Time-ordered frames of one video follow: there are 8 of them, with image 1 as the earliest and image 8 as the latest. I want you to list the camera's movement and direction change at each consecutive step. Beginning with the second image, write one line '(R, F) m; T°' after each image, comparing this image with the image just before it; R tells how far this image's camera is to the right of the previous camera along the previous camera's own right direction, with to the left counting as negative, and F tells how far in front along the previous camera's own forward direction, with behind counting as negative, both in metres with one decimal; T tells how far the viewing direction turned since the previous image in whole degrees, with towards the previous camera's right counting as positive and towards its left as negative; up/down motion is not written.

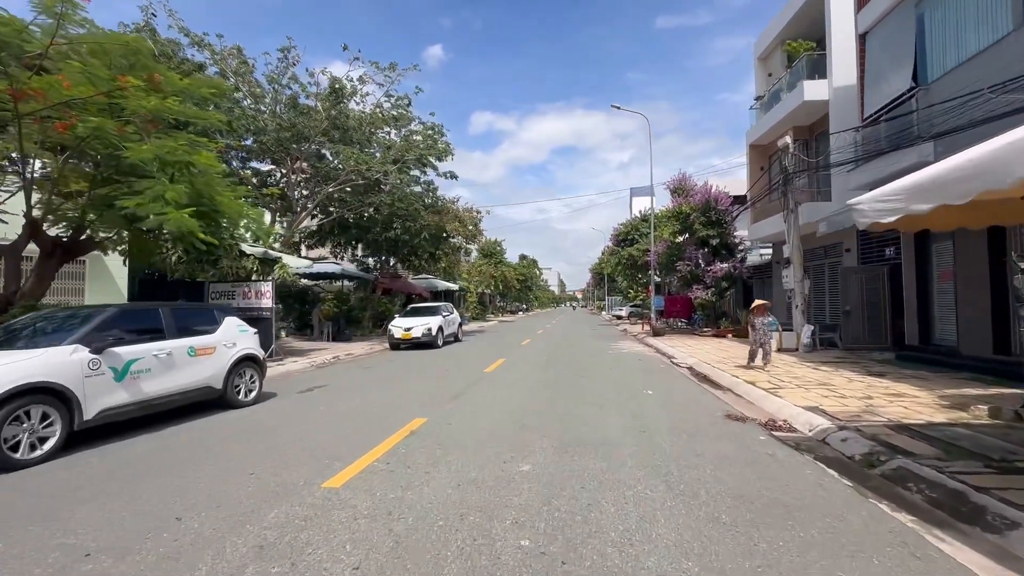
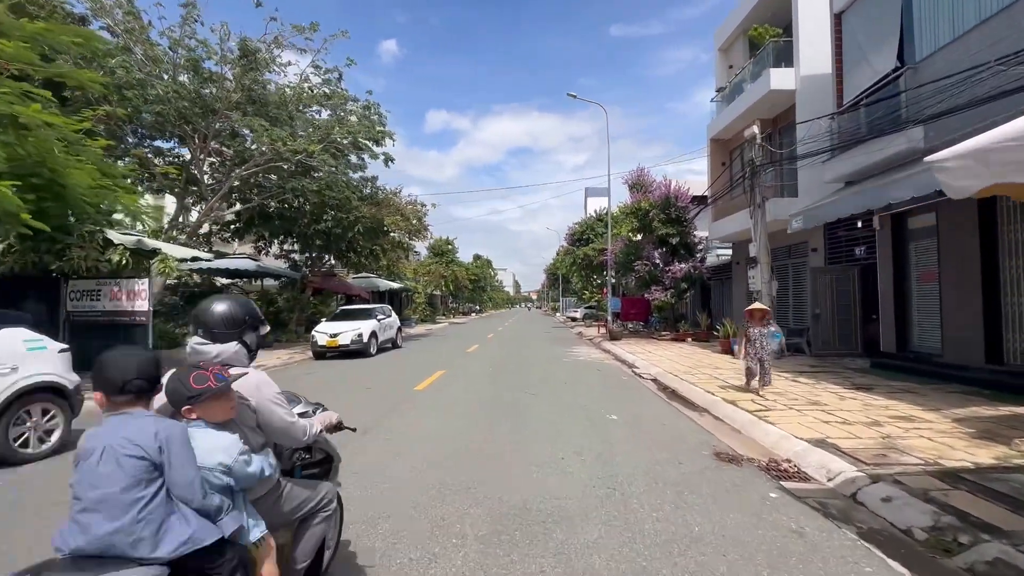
(+0.4, +2.2) m; +5°
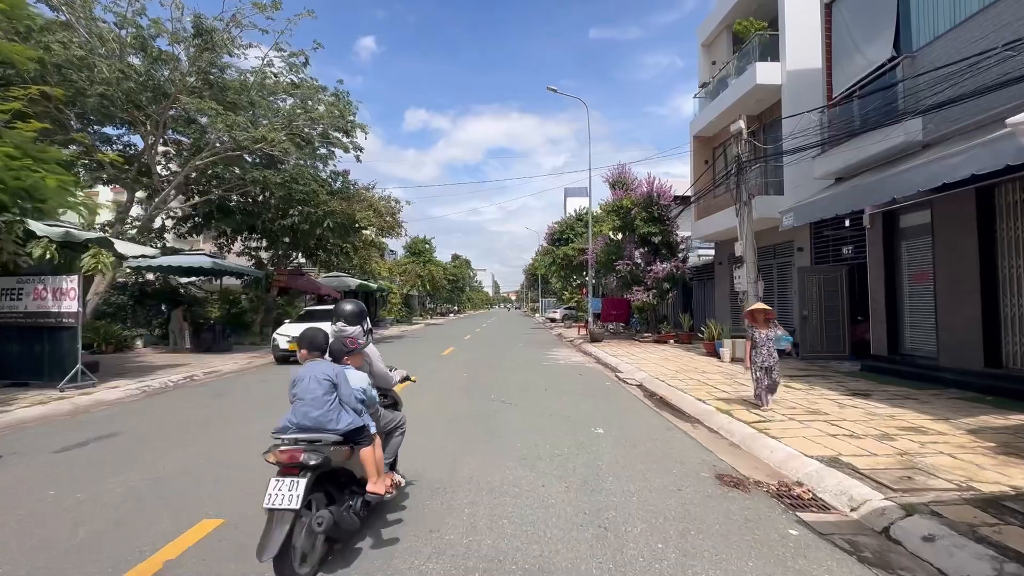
(+0.1, +0.9) m; +3°
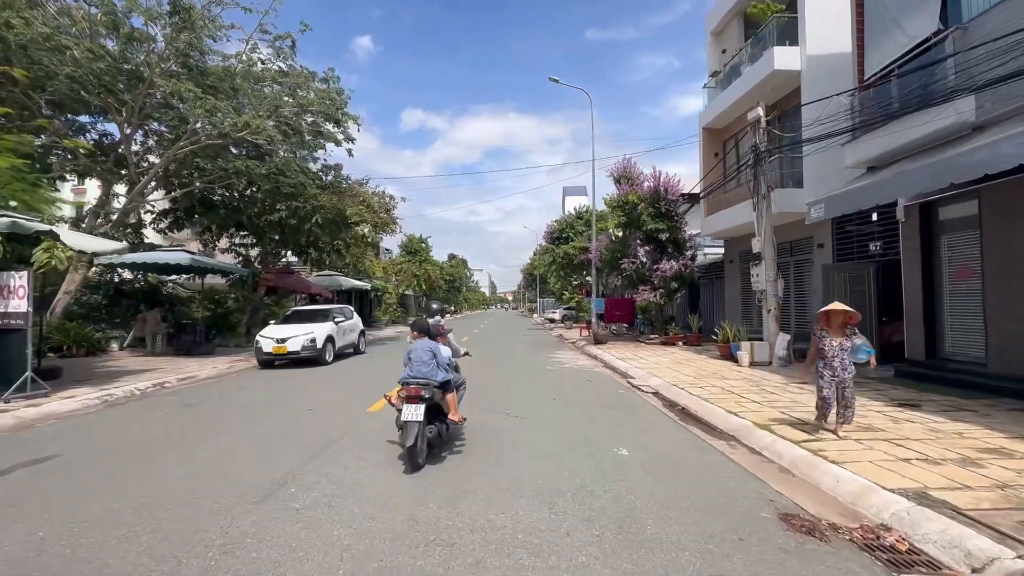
(-0.2, +1.1) m; 0°
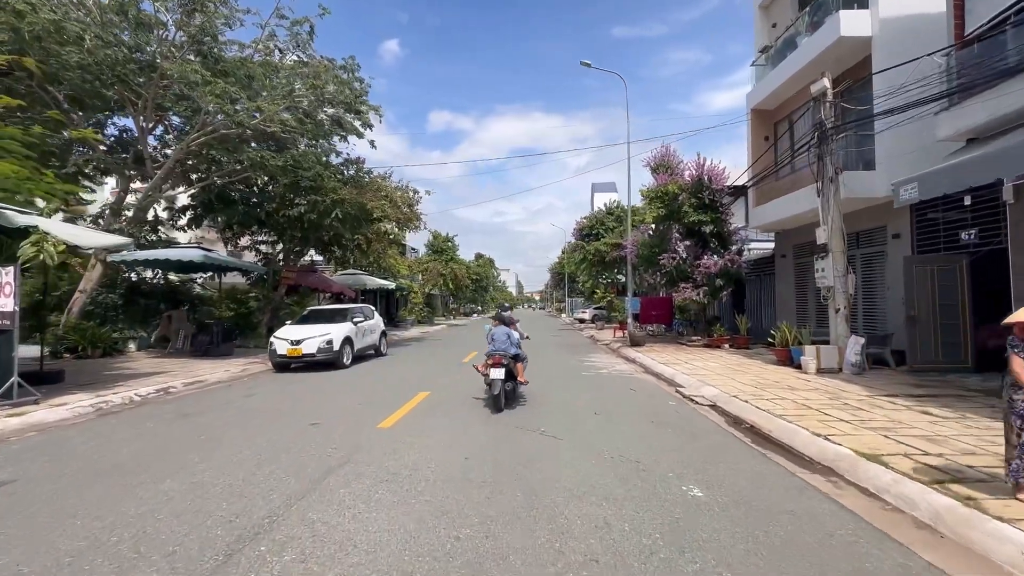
(-0.1, +1.4) m; -3°
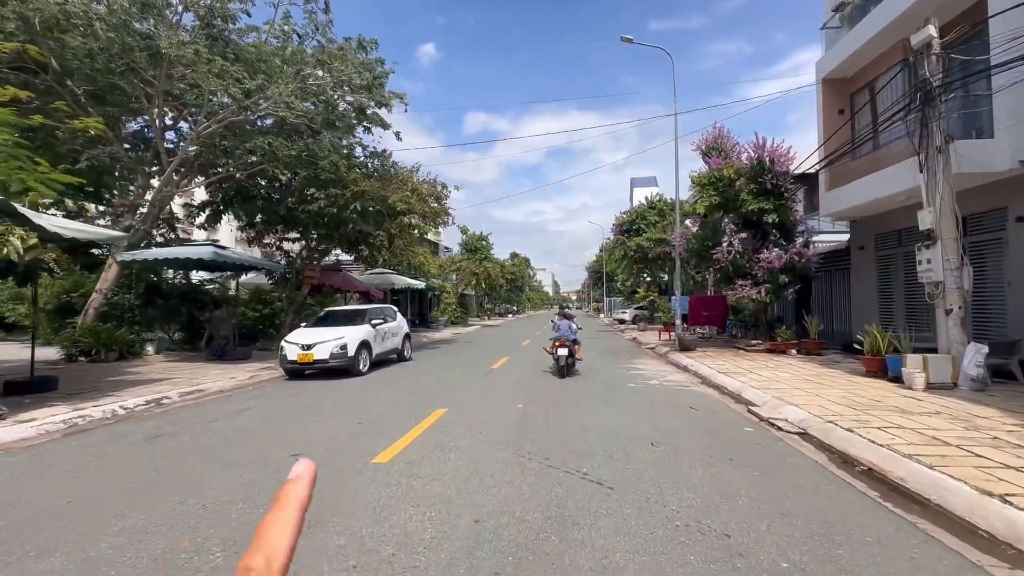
(+0.1, +1.8) m; -4°
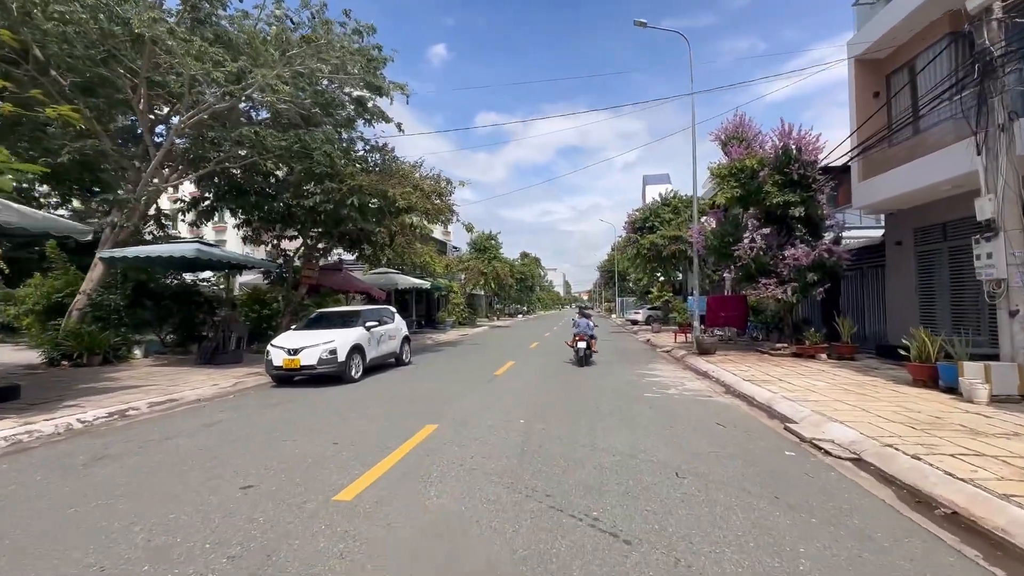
(+0.2, +1.1) m; -1°
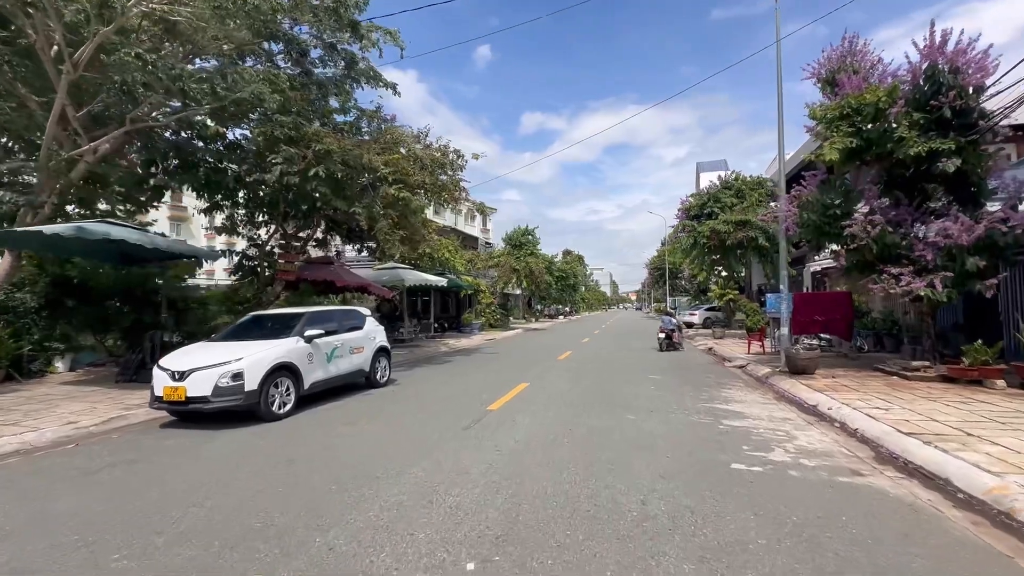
(+0.8, +4.5) m; -6°
